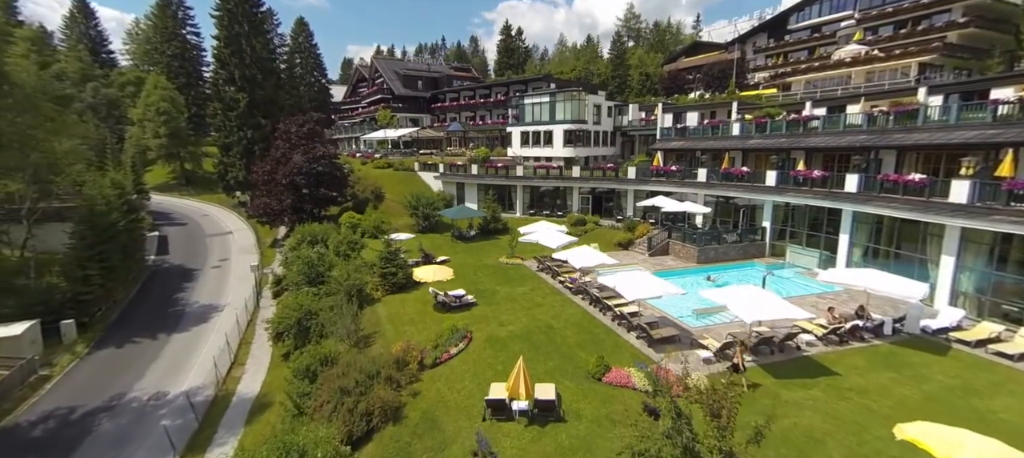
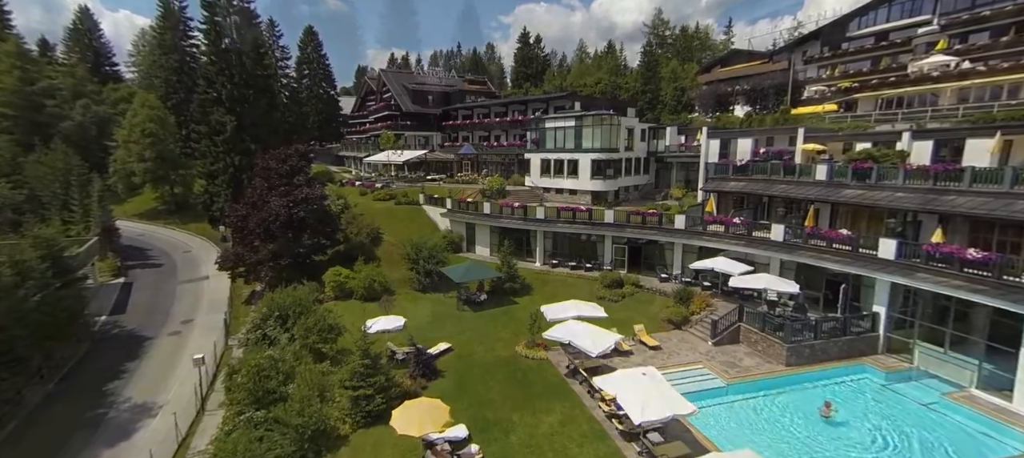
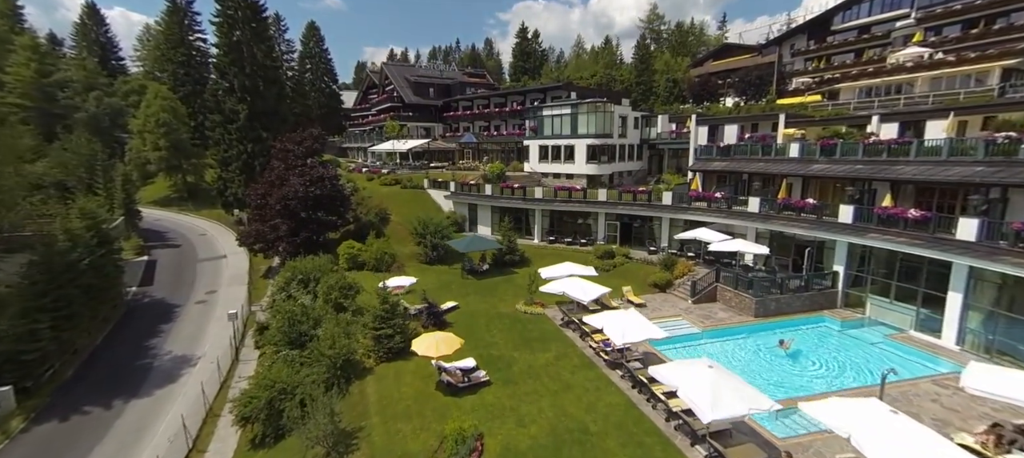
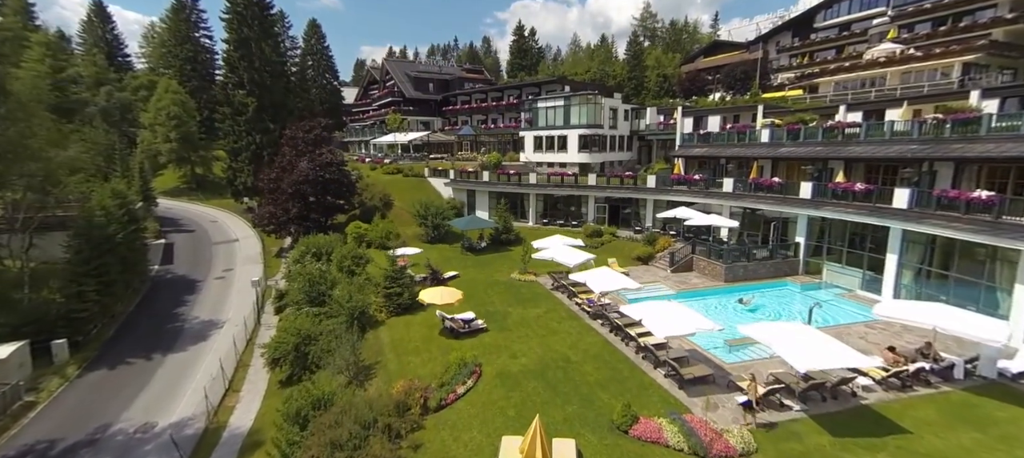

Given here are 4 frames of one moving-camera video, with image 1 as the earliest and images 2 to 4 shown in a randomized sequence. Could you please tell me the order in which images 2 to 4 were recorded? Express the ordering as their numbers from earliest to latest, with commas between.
4, 3, 2
